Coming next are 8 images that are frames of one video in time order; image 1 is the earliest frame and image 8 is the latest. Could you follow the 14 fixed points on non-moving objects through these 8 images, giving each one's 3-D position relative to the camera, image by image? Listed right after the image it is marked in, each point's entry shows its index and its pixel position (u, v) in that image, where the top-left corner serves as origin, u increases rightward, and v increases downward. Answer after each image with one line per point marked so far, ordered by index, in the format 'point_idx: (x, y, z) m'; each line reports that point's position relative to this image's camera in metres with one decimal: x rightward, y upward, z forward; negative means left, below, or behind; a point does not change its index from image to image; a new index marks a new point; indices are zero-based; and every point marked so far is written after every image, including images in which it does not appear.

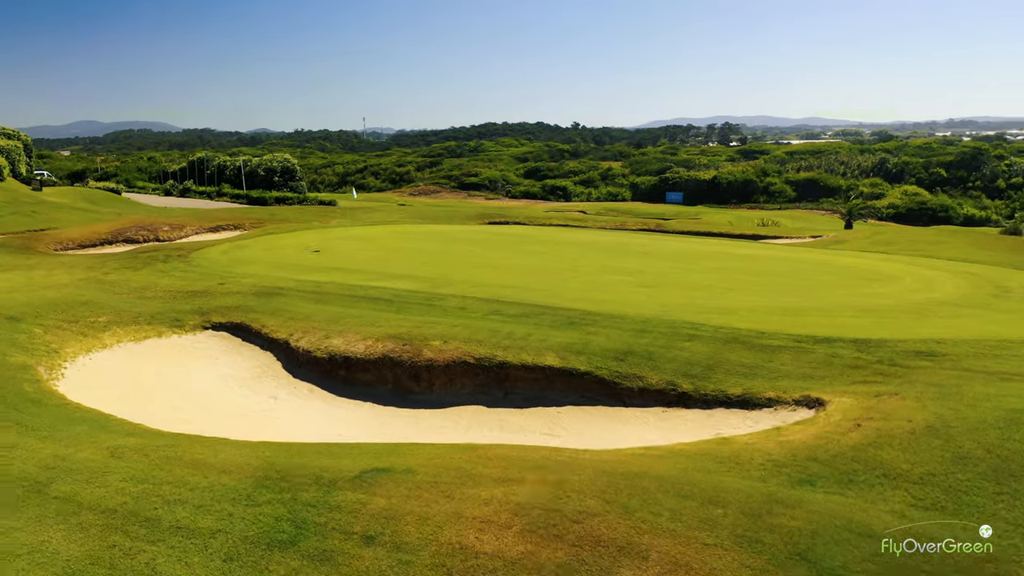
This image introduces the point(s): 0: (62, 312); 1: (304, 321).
0: (-9.9, -0.5, +18.2) m
1: (-4.3, -0.7, +17.3) m
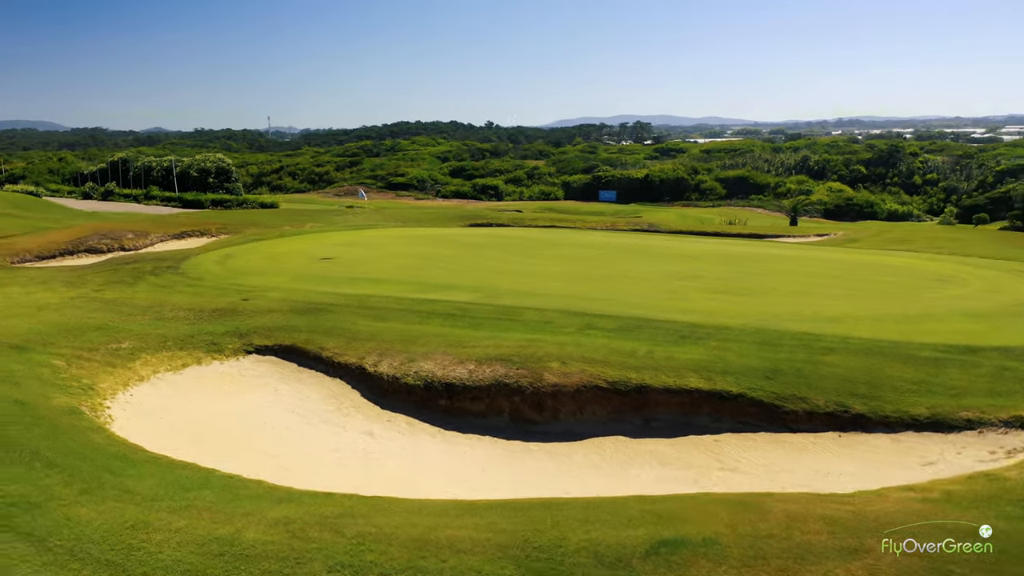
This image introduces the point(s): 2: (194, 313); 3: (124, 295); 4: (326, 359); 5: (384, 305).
0: (-8.2, -0.9, +15.6) m
1: (-2.5, -1.0, +15.2) m
2: (-6.7, -0.5, +17.4) m
3: (-9.0, -0.1, +19.3) m
4: (-3.4, -1.3, +15.1) m
5: (-2.6, -0.4, +17.4) m
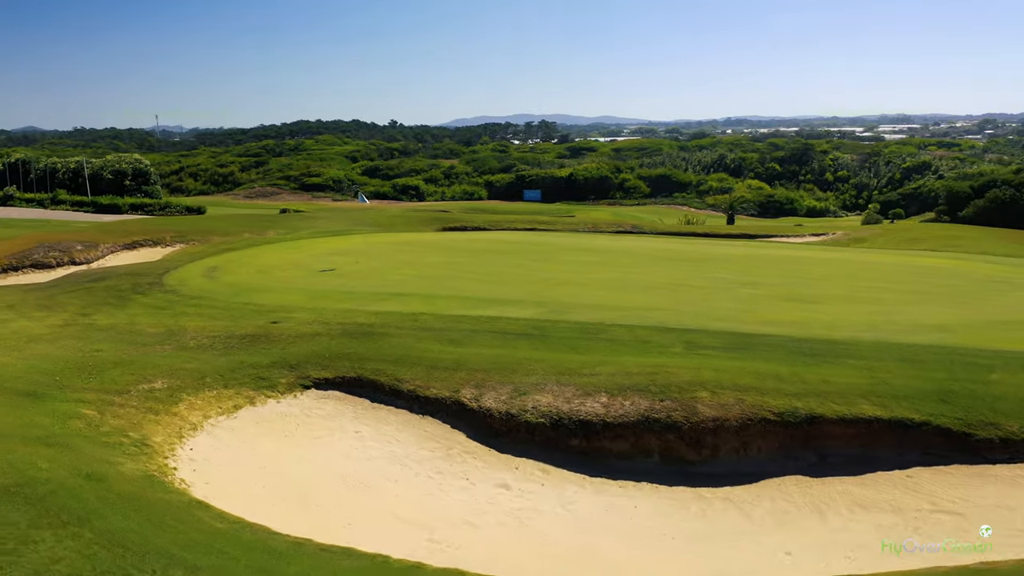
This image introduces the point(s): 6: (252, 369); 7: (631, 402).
0: (-6.4, -1.4, +12.8) m
1: (-0.8, -1.3, +13.1) m
2: (-5.2, -0.9, +14.8) m
3: (-7.7, -0.6, +16.4) m
4: (-1.6, -1.7, +12.9) m
5: (-1.2, -0.7, +15.3) m
6: (-4.3, -1.3, +13.7) m
7: (+1.6, -1.6, +11.5) m
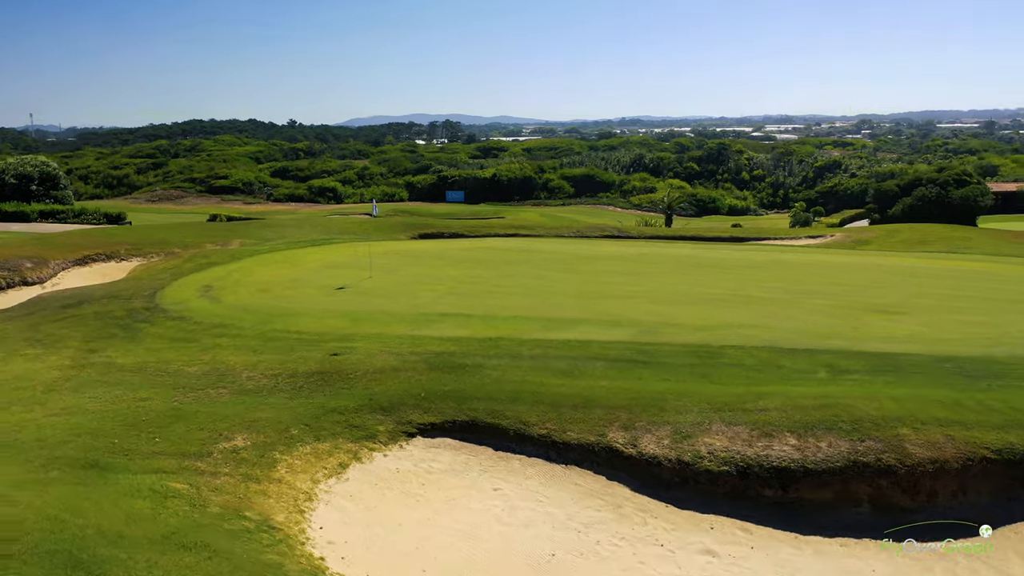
0: (-4.4, -1.9, +10.3) m
1: (+1.2, -1.7, +11.4) m
2: (-3.4, -1.4, +12.5) m
3: (-6.1, -1.1, +13.7) m
4: (+0.4, -2.0, +11.0) m
5: (+0.5, -1.1, +13.4) m
6: (-2.4, -1.8, +11.5) m
7: (+3.8, -1.9, +10.0) m
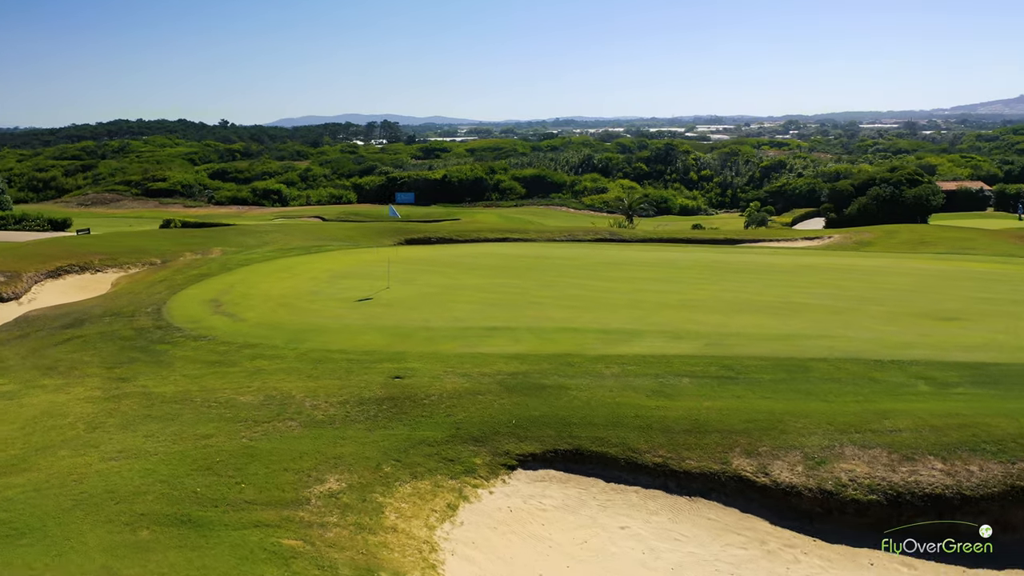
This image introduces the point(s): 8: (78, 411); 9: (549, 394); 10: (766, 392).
0: (-2.9, -2.1, +9.1) m
1: (+2.5, -1.8, +10.5) m
2: (-2.1, -1.6, +11.4) m
3: (-4.9, -1.4, +12.3) m
4: (+1.8, -2.2, +10.1) m
5: (+1.7, -1.3, +12.5) m
6: (-1.0, -2.0, +10.4) m
7: (+5.2, -2.0, +9.4) m
8: (-5.8, -1.7, +11.1) m
9: (+0.5, -1.5, +11.7) m
10: (+3.6, -1.5, +11.7) m
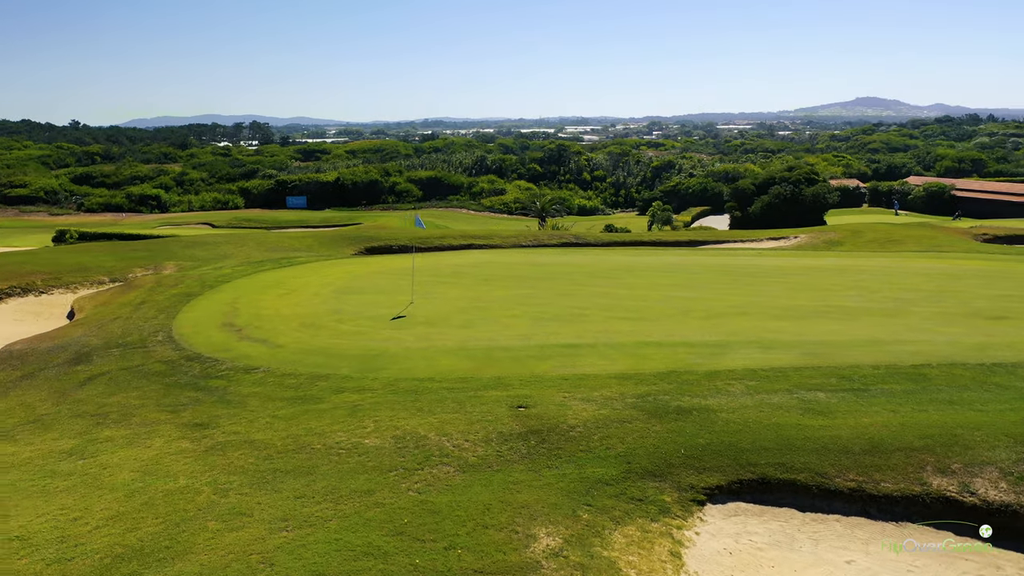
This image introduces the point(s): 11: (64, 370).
0: (-0.6, -2.4, +7.8) m
1: (+4.6, -2.0, +10.1) m
2: (-0.1, -1.9, +10.2) m
3: (-3.1, -1.8, +10.7) m
4: (+4.0, -2.4, +9.6) m
5: (+3.5, -1.5, +11.9) m
6: (+1.1, -2.3, +9.4) m
7: (+7.5, -2.1, +9.3) m
8: (-3.7, -2.0, +9.3) m
9: (+2.4, -1.7, +11.0) m
10: (+5.4, -1.6, +11.4) m
11: (-7.2, -1.3, +13.5) m
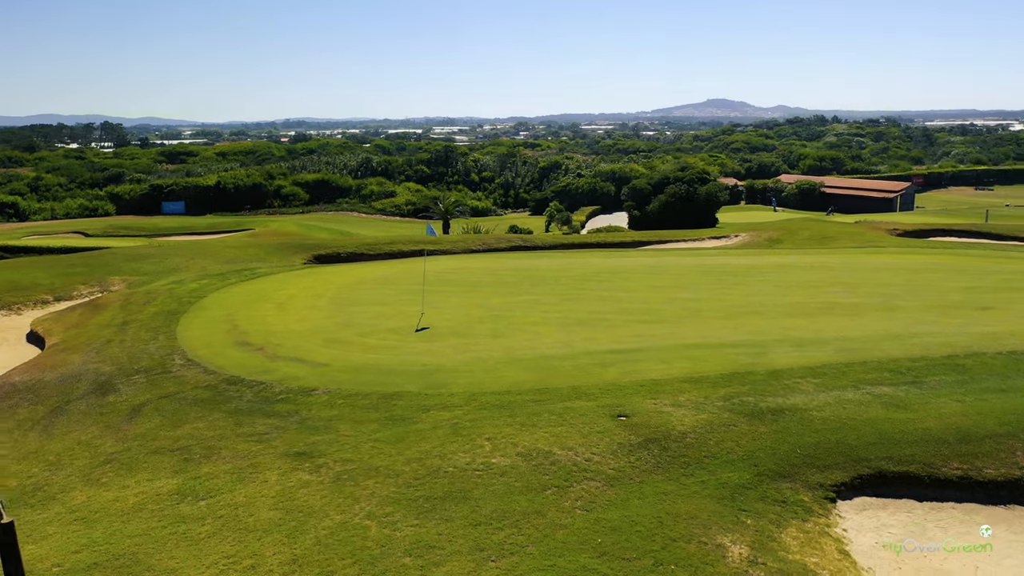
0: (+1.4, -2.6, +7.7) m
1: (+6.1, -2.0, +10.8) m
2: (+1.4, -2.0, +10.1) m
3: (-1.6, -2.0, +10.2) m
4: (+5.6, -2.4, +10.2) m
5: (+4.7, -1.5, +12.5) m
6: (+2.8, -2.3, +9.6) m
7: (+9.1, -2.0, +10.5) m
8: (-2.0, -2.3, +8.8) m
9: (+3.8, -1.8, +11.3) m
10: (+6.7, -1.5, +12.2) m
11: (-6.1, -1.7, +12.3) m
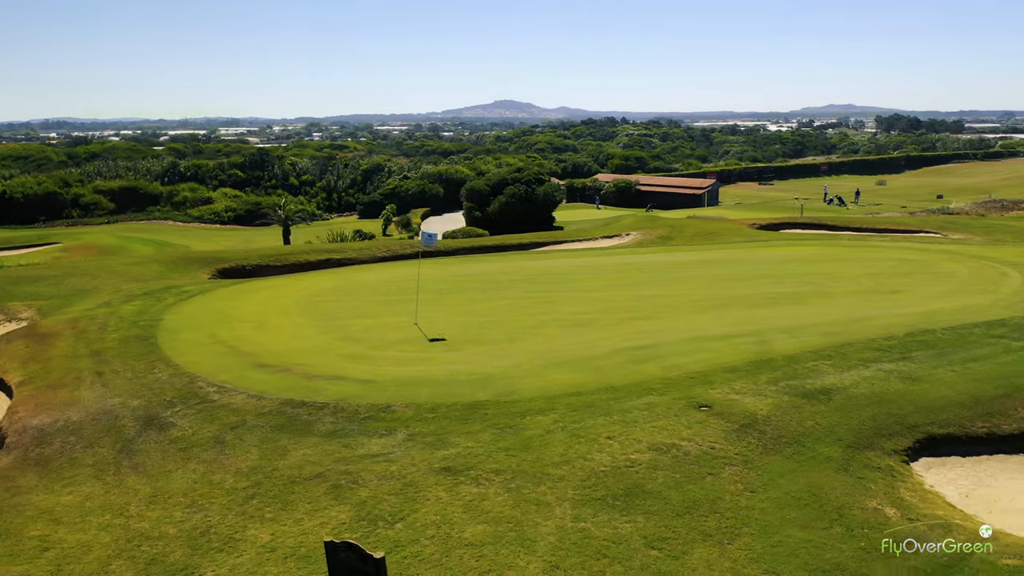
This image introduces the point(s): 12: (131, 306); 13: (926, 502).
0: (+3.6, -2.6, +8.8) m
1: (+7.4, -1.8, +13.0) m
2: (+3.1, -2.1, +11.2) m
3: (+0.2, -2.2, +10.5) m
4: (+7.1, -2.2, +12.2) m
5: (+5.6, -1.4, +14.2) m
6: (+4.5, -2.3, +11.0) m
7: (+10.4, -1.6, +13.4) m
8: (+0.1, -2.4, +9.0) m
9: (+5.1, -1.7, +12.9) m
10: (+7.7, -1.3, +14.5) m
11: (-4.8, -2.1, +11.5) m
12: (-9.3, -0.5, +19.9) m
13: (+5.0, -2.6, +10.1) m
